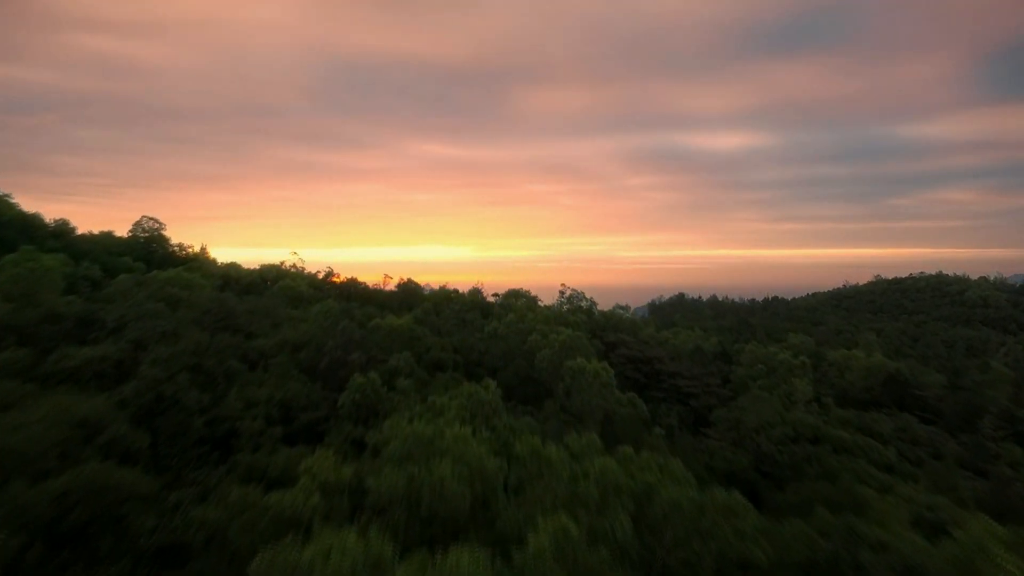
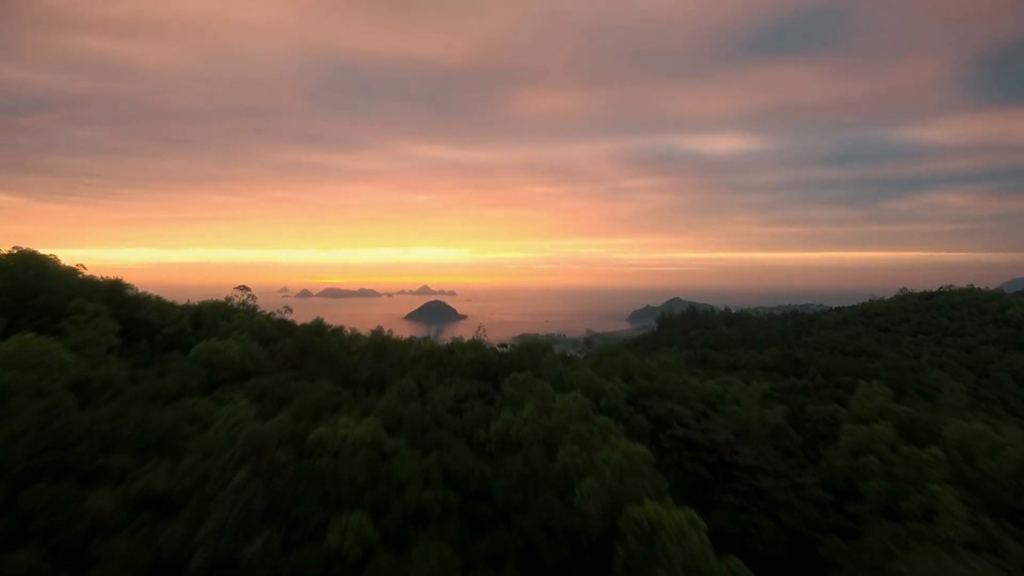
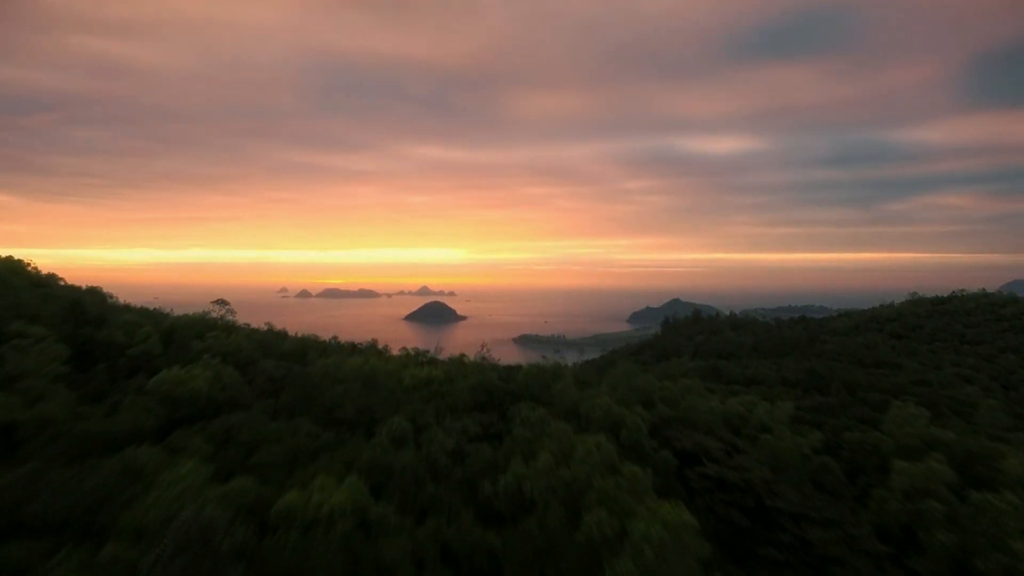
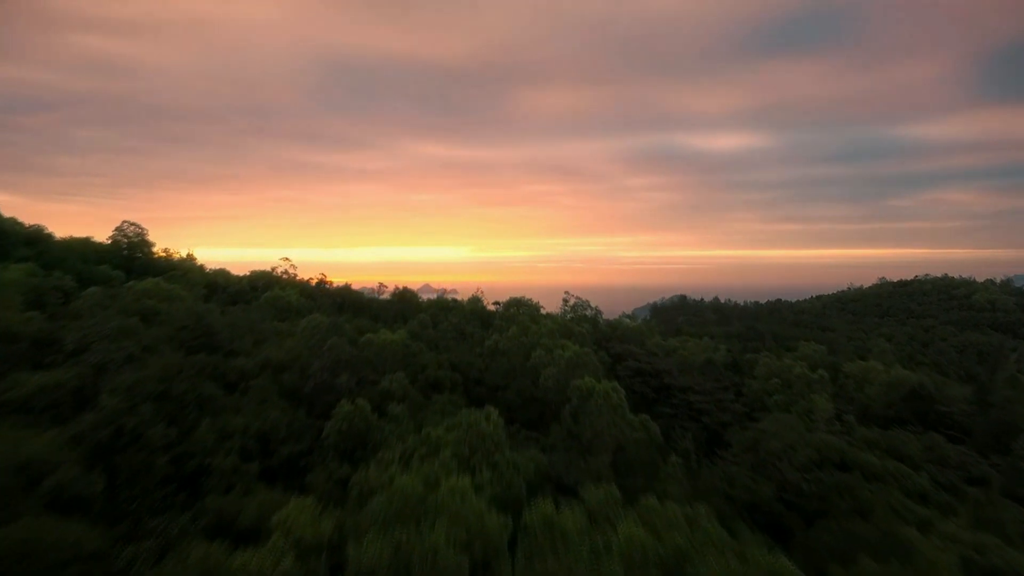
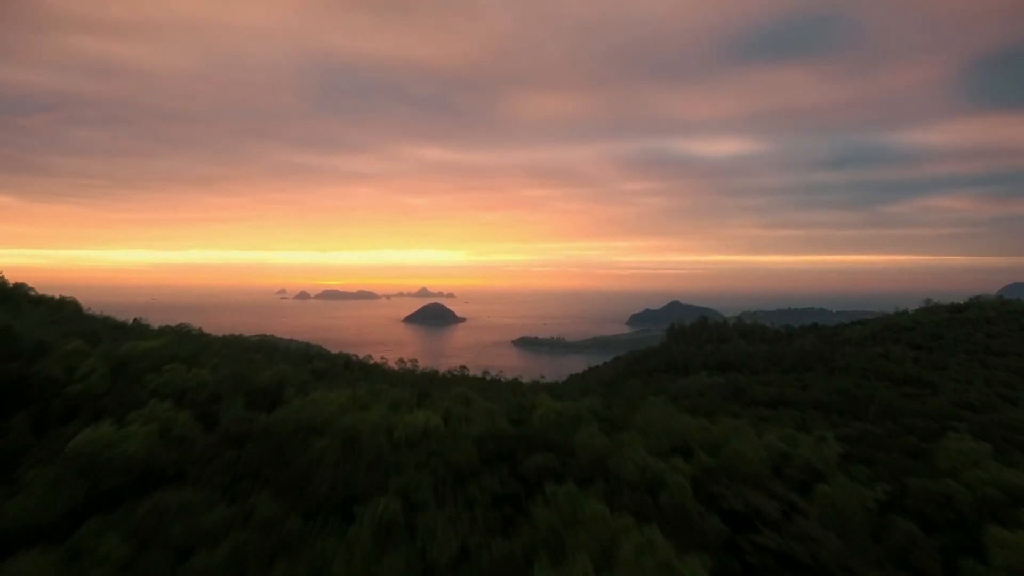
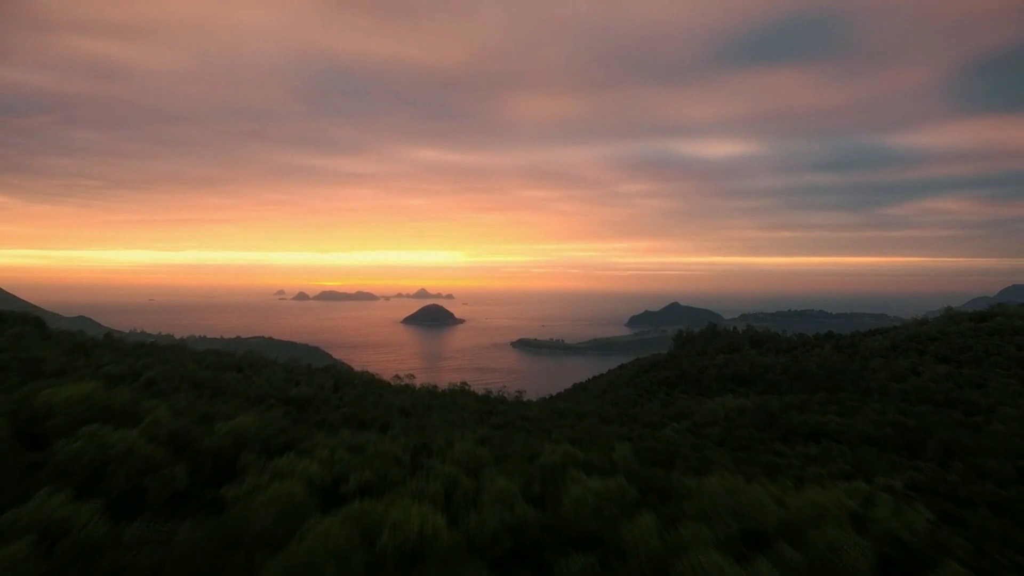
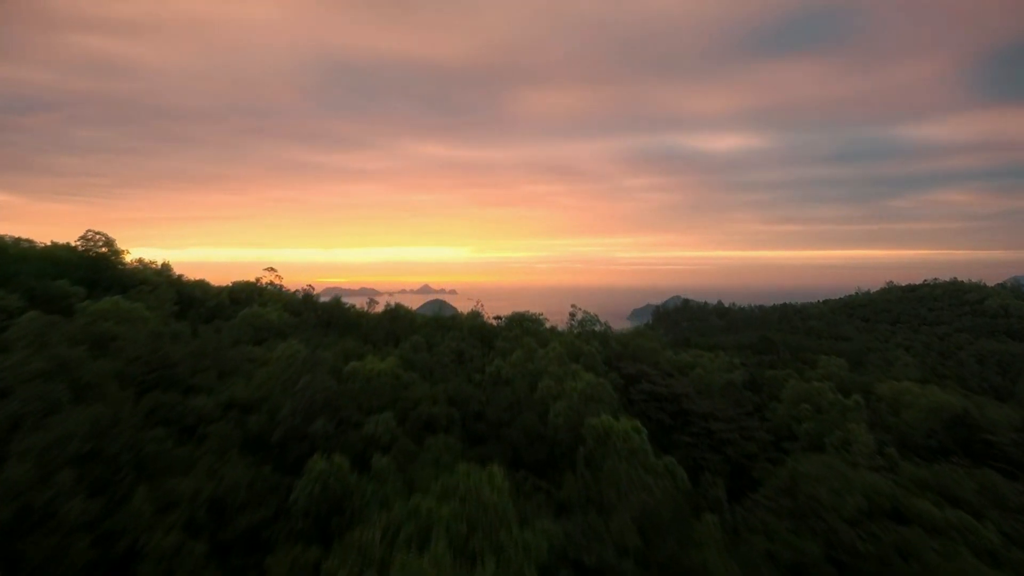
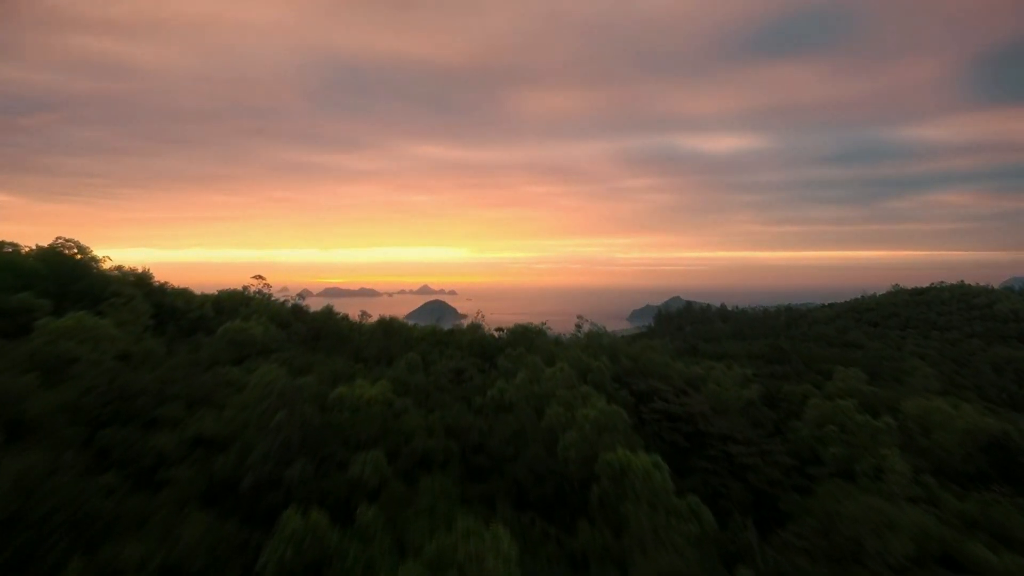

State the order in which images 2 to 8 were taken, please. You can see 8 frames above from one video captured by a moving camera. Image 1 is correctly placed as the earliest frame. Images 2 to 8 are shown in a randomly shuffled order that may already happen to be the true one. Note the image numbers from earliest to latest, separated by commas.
4, 7, 8, 2, 3, 5, 6
